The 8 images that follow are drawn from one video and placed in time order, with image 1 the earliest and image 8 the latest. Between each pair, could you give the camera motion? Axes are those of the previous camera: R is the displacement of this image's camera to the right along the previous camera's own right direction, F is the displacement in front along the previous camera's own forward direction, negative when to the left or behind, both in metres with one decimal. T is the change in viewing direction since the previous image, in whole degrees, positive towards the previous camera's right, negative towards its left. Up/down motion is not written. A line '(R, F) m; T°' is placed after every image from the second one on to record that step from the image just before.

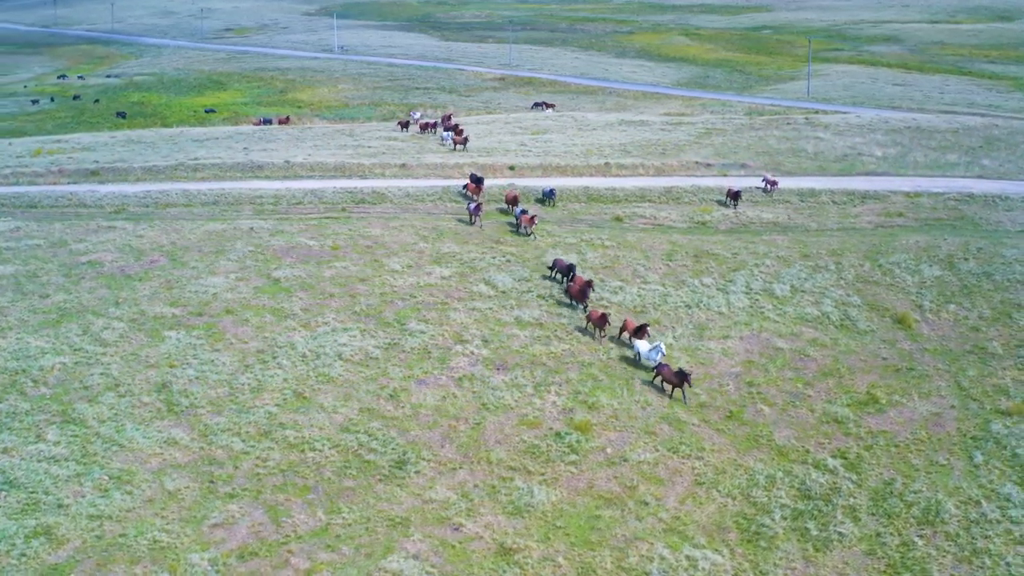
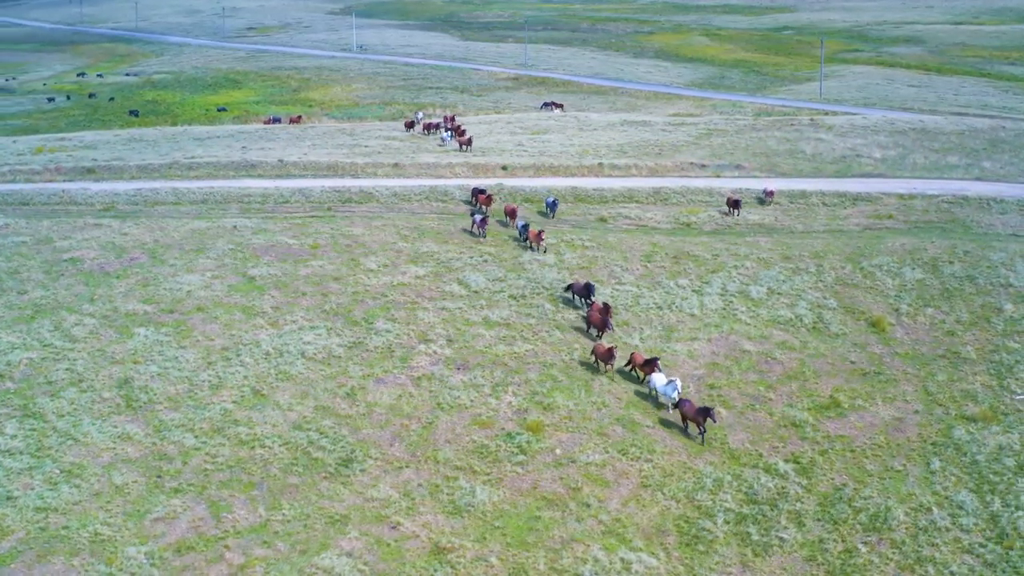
(+1.8, 0.0) m; -1°
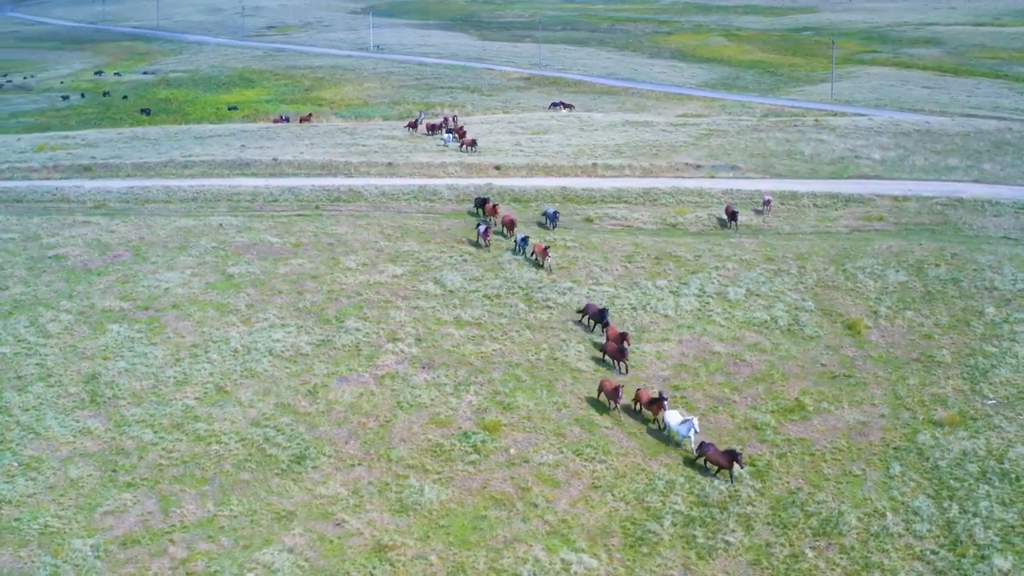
(+1.6, 0.0) m; -1°
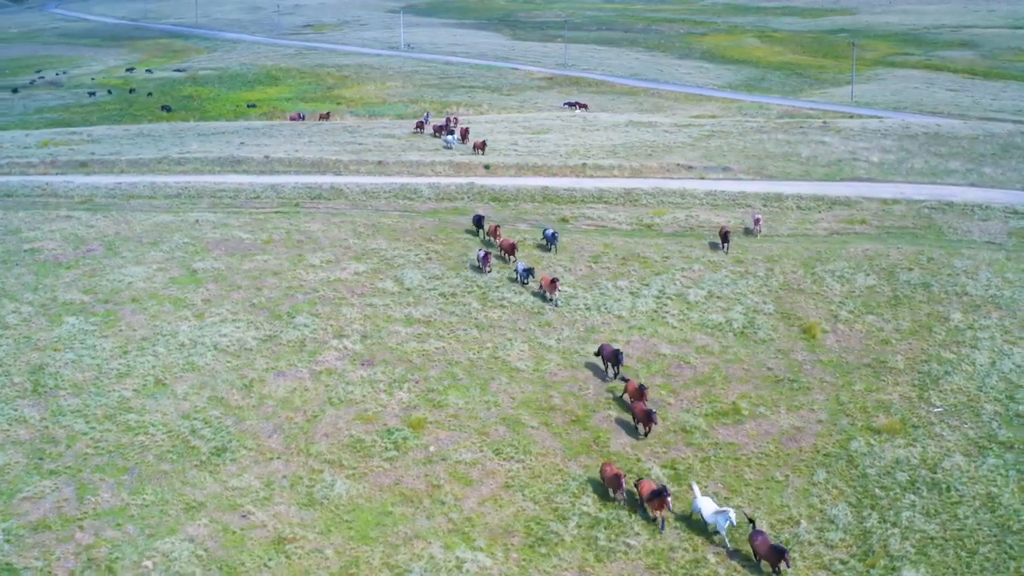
(+2.9, 0.0) m; -2°
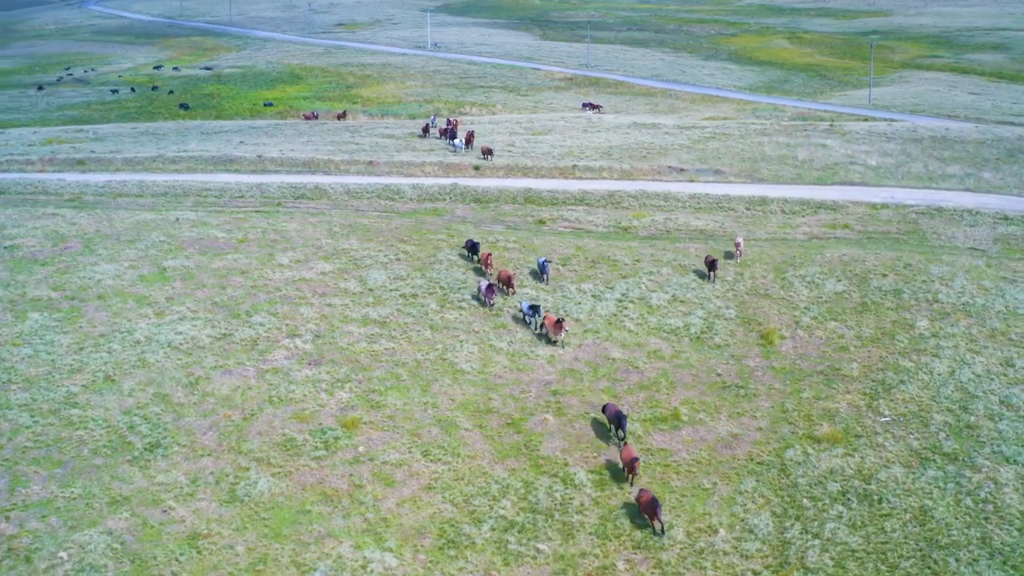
(+2.6, 0.0) m; -2°
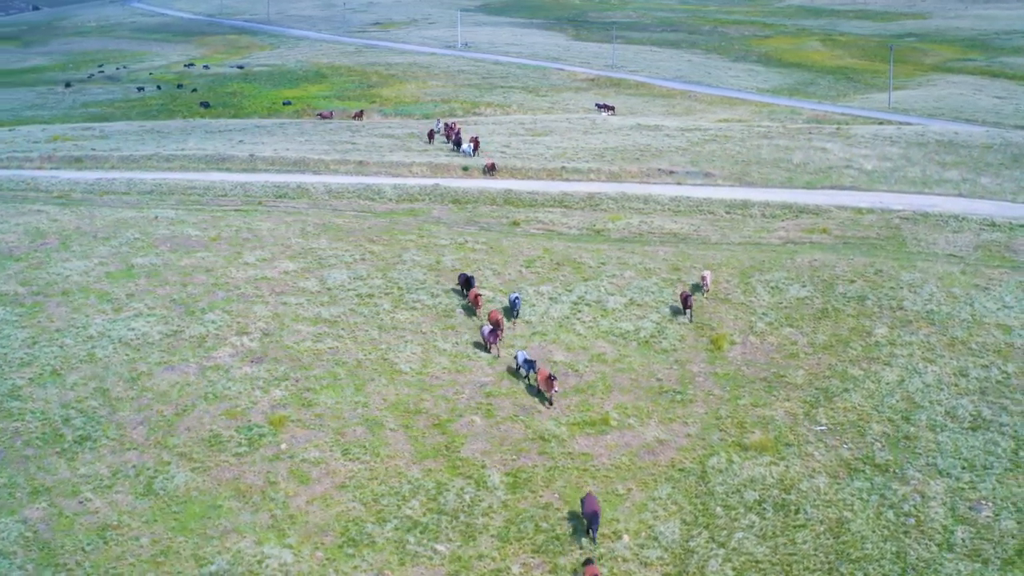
(+2.9, 0.0) m; -2°
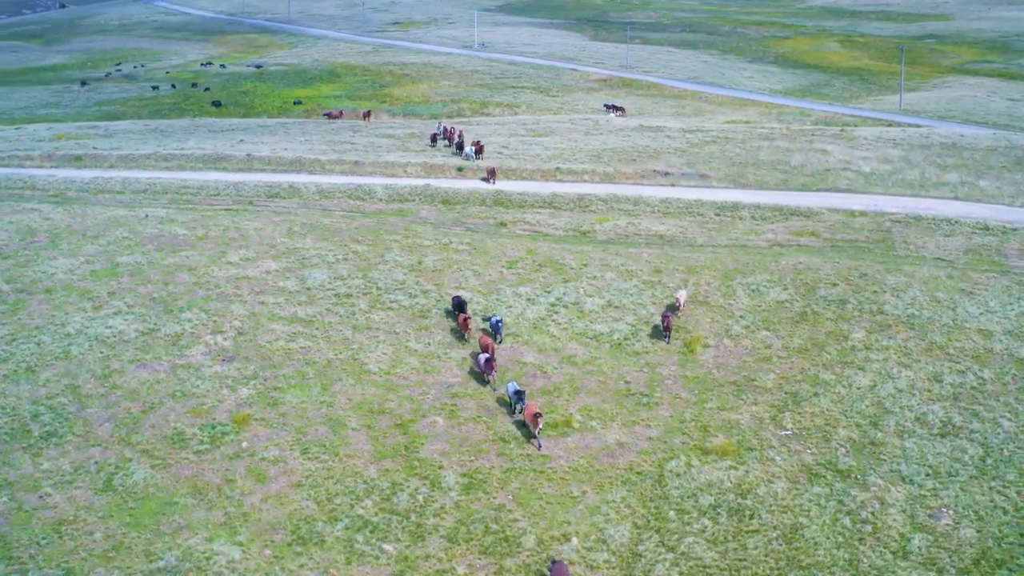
(+1.5, -0.1) m; -1°
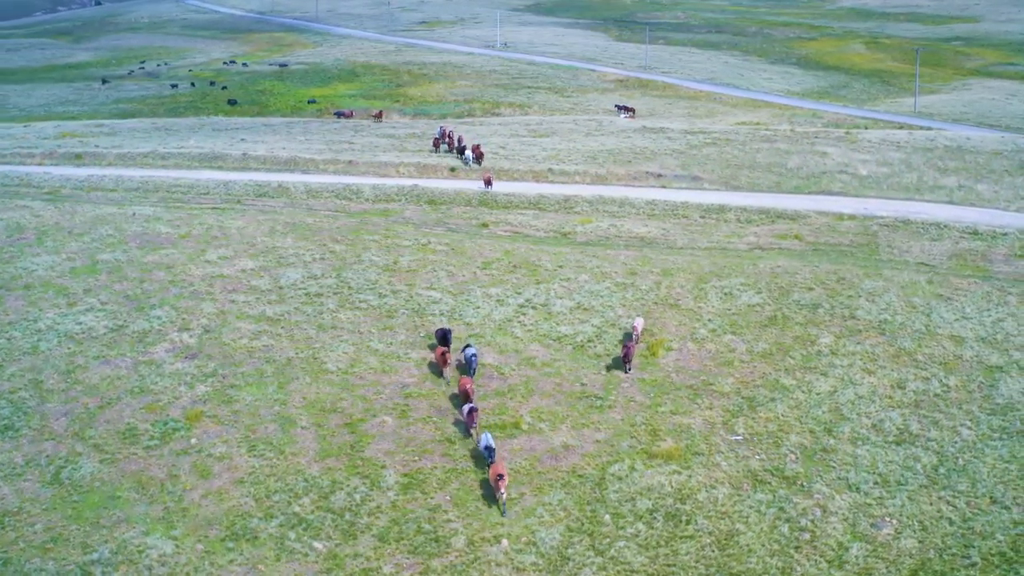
(+2.1, -0.1) m; -2°
